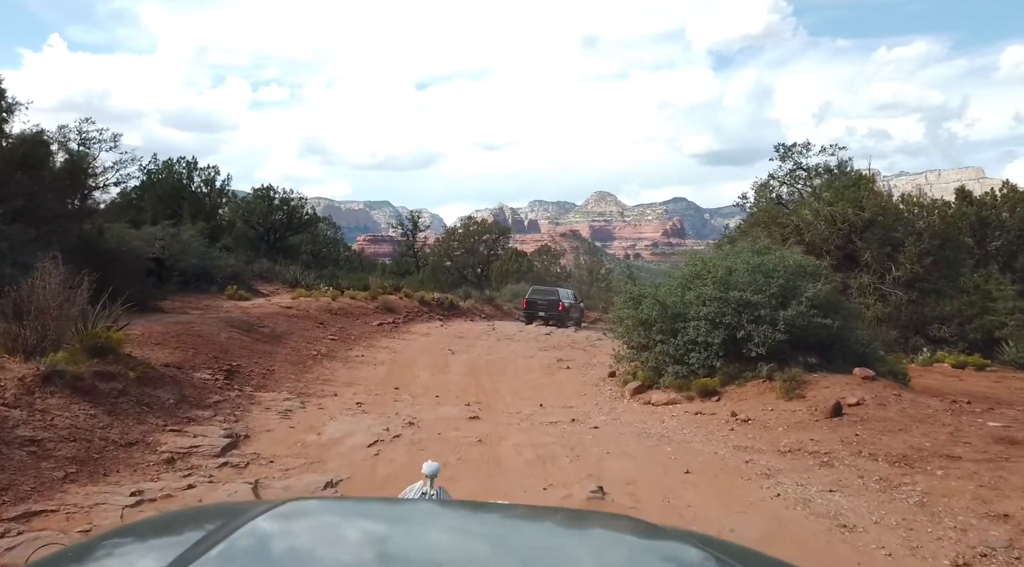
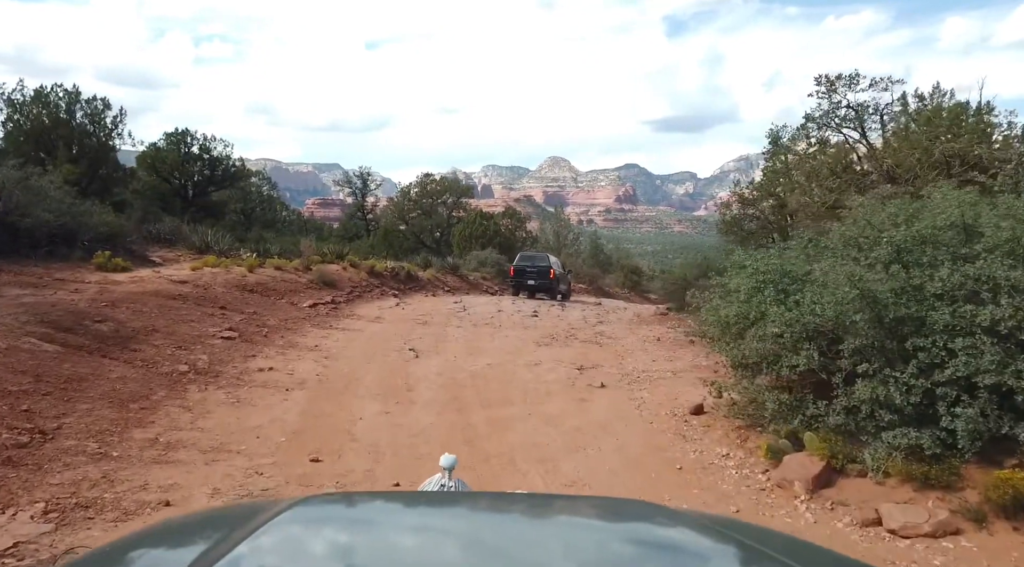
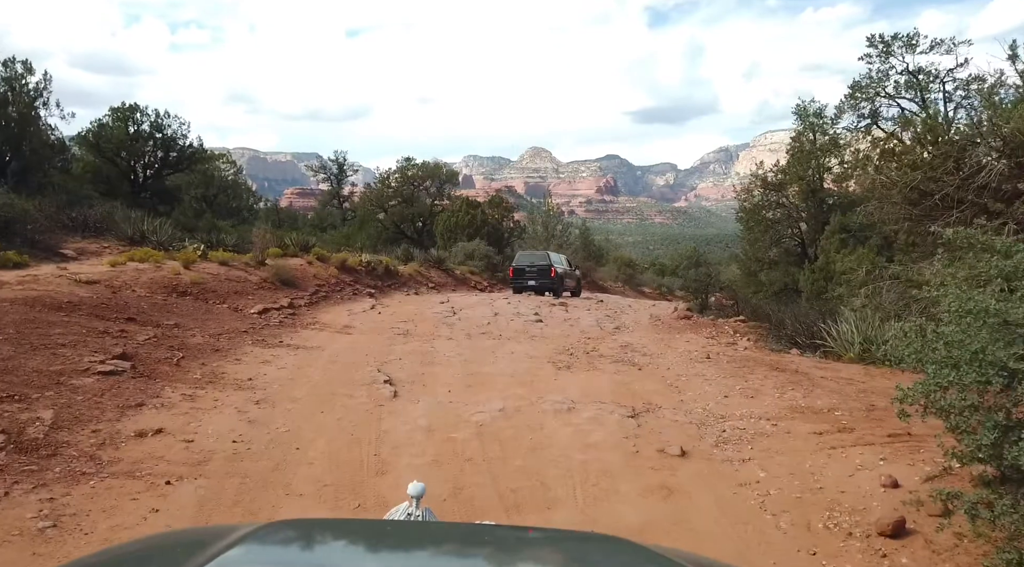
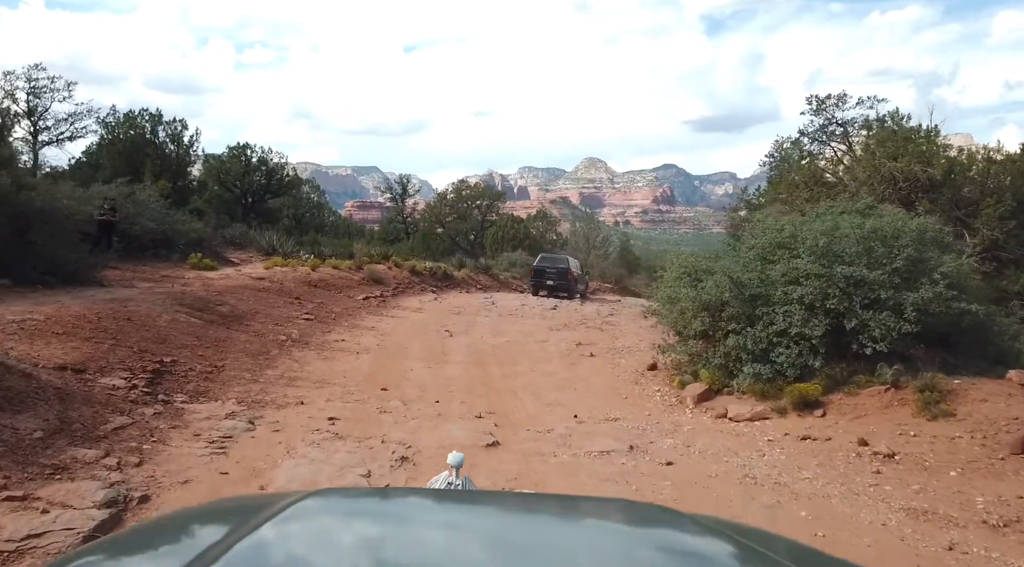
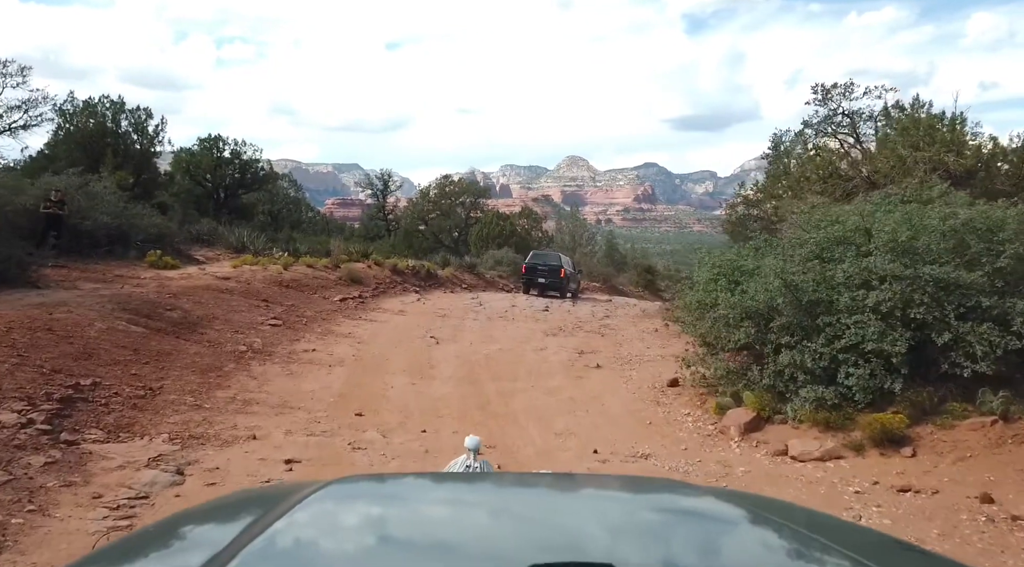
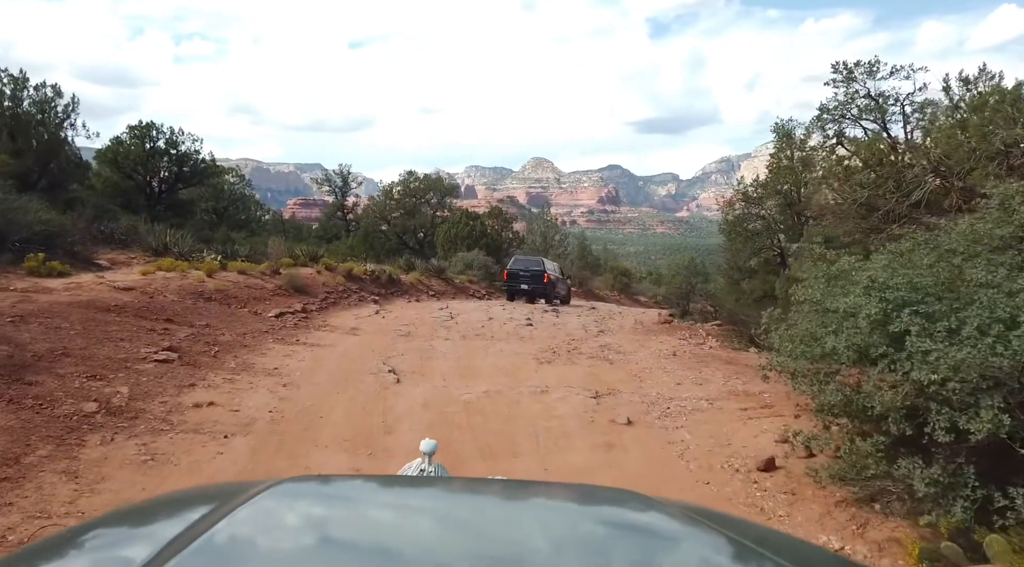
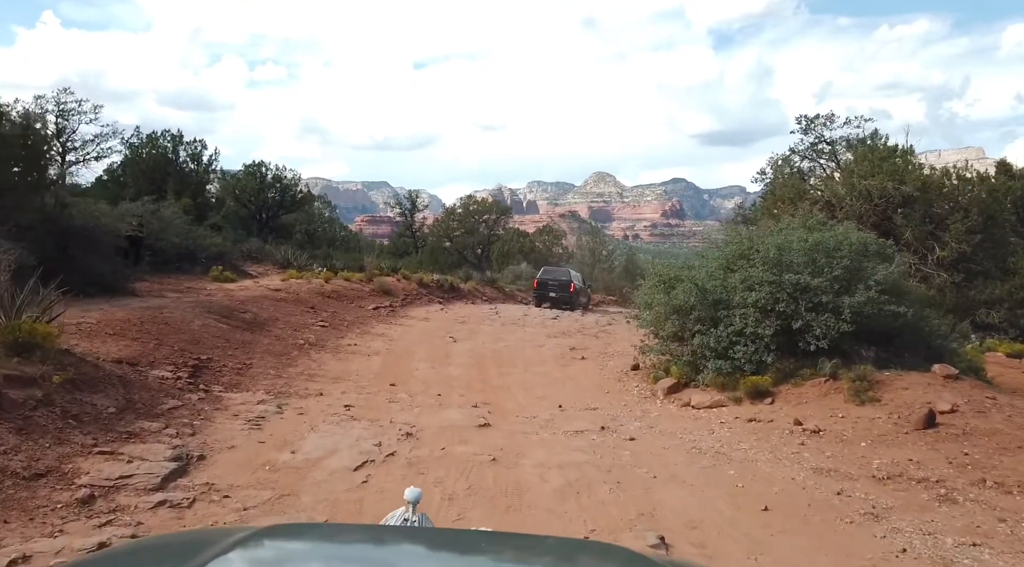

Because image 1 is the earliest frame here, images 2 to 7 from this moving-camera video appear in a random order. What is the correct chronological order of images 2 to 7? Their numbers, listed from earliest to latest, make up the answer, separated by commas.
7, 4, 5, 2, 6, 3
